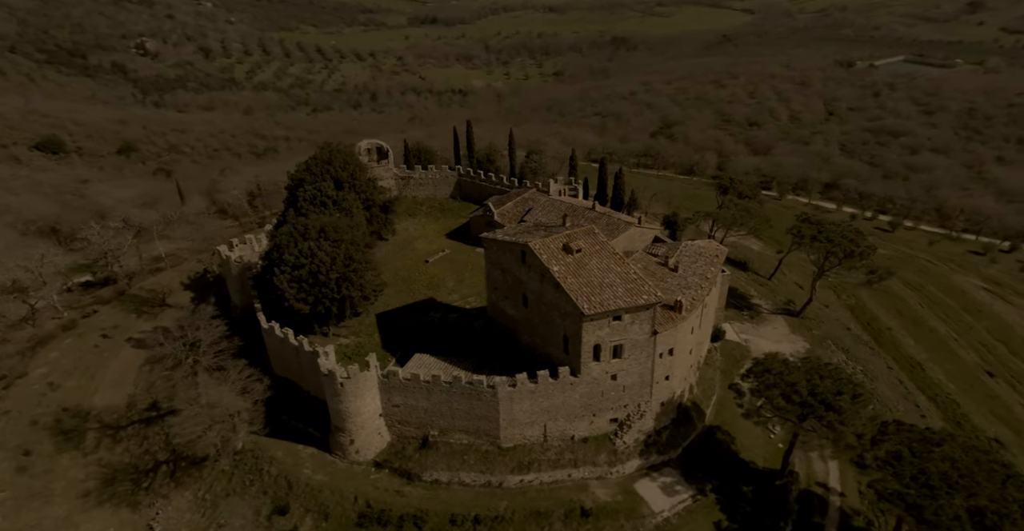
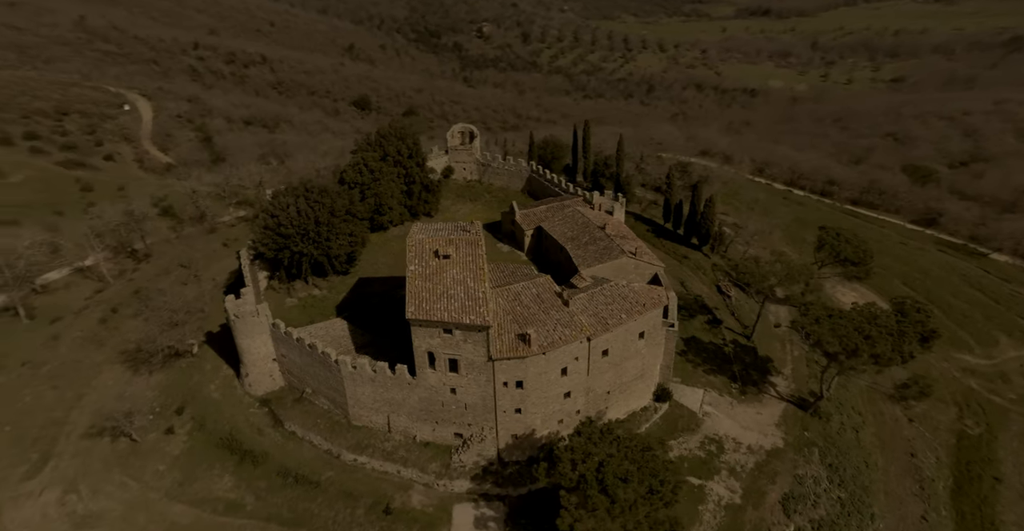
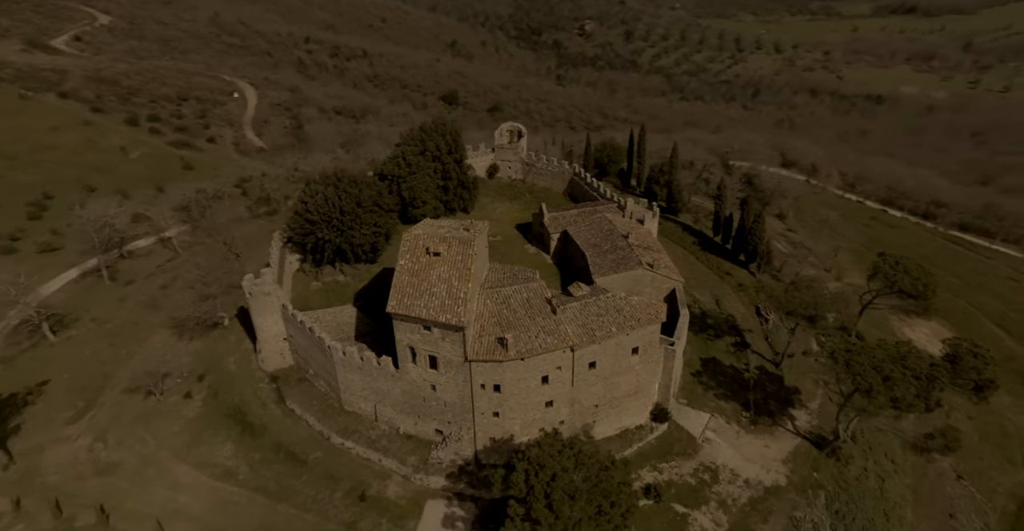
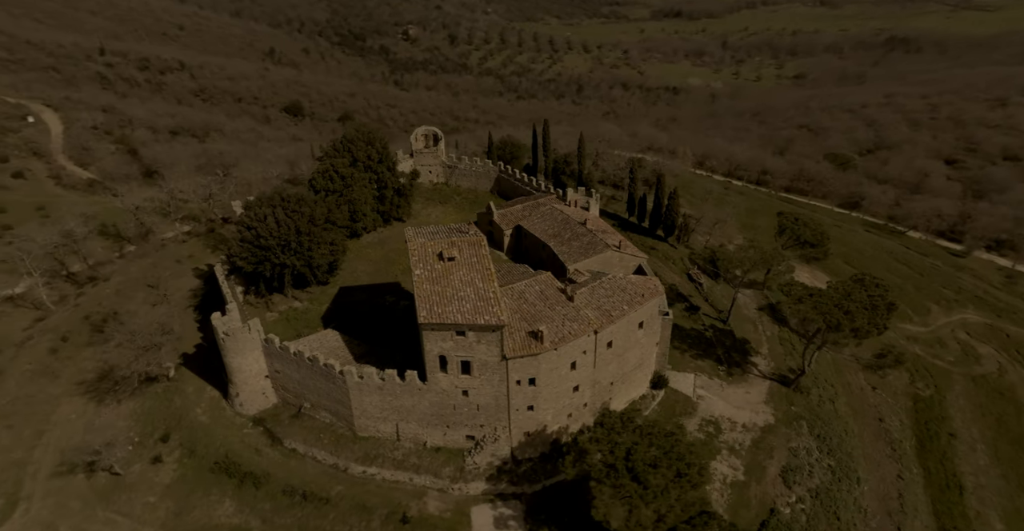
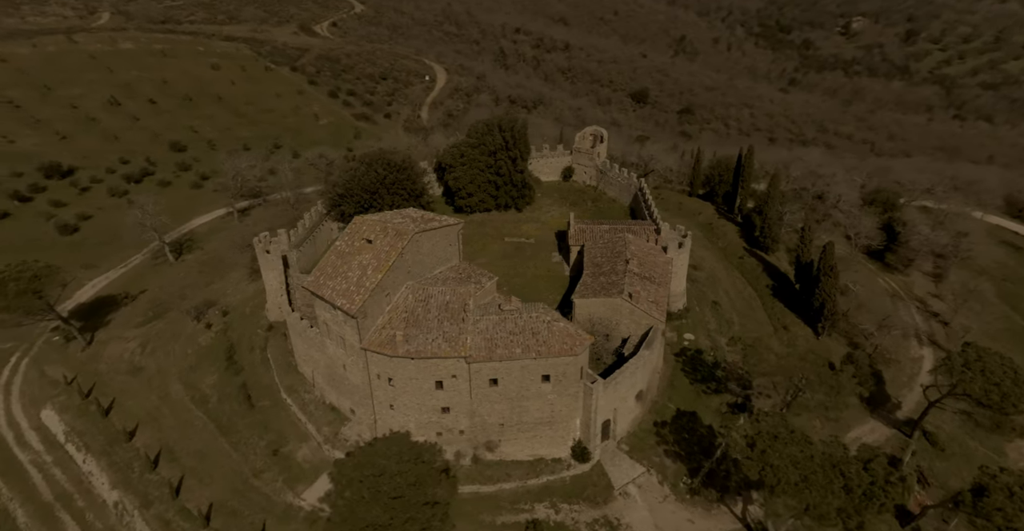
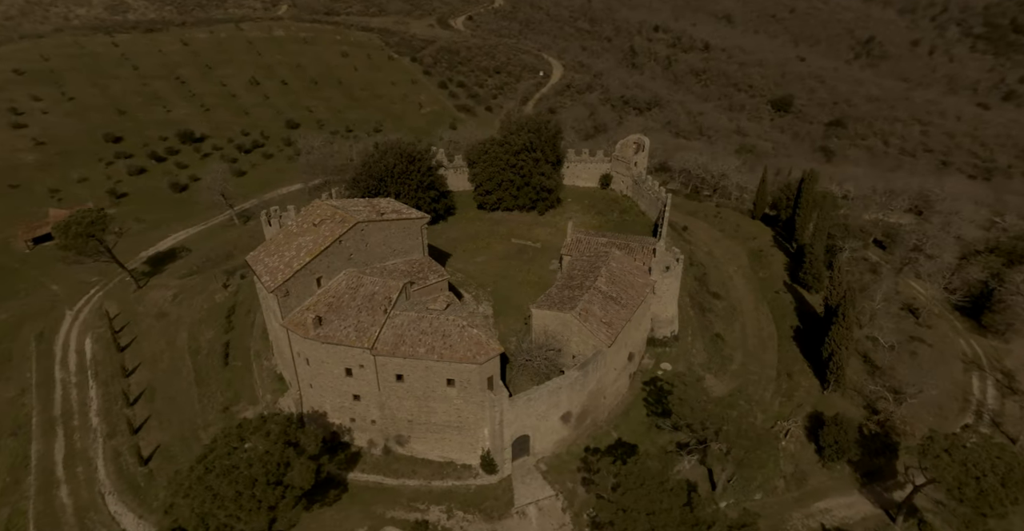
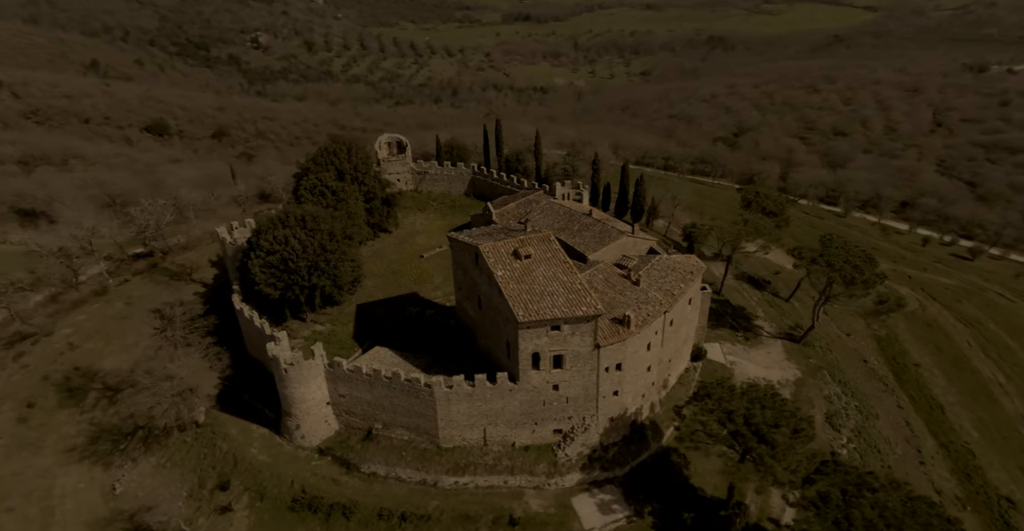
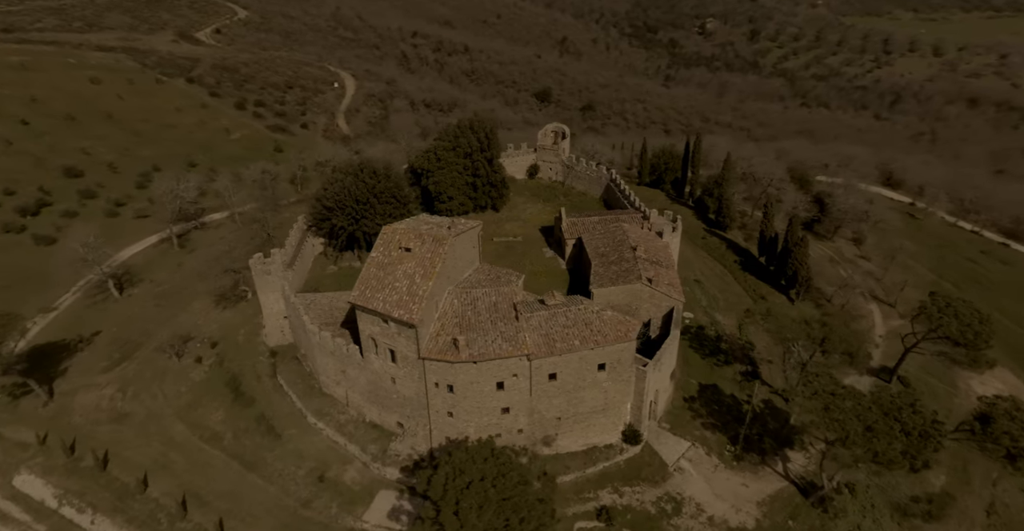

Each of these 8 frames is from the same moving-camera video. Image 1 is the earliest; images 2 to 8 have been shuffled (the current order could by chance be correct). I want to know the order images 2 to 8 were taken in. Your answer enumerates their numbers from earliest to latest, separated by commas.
7, 4, 2, 3, 8, 5, 6
